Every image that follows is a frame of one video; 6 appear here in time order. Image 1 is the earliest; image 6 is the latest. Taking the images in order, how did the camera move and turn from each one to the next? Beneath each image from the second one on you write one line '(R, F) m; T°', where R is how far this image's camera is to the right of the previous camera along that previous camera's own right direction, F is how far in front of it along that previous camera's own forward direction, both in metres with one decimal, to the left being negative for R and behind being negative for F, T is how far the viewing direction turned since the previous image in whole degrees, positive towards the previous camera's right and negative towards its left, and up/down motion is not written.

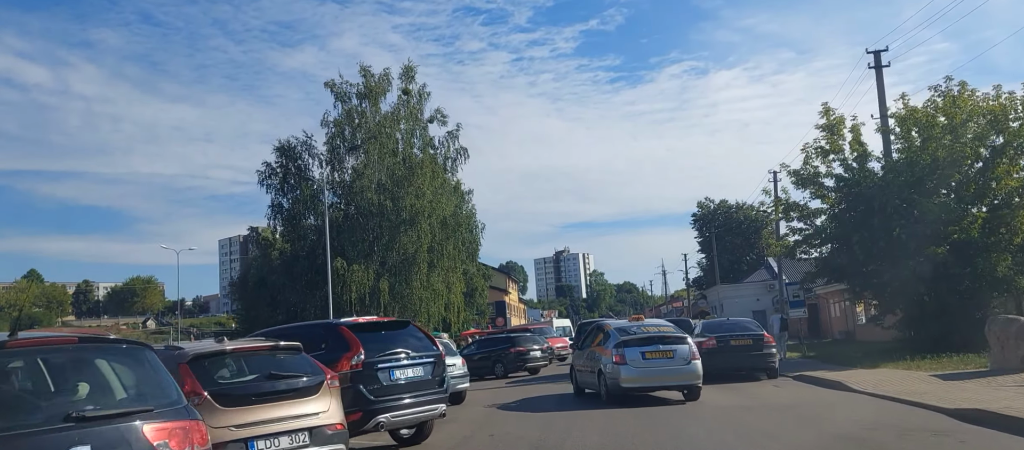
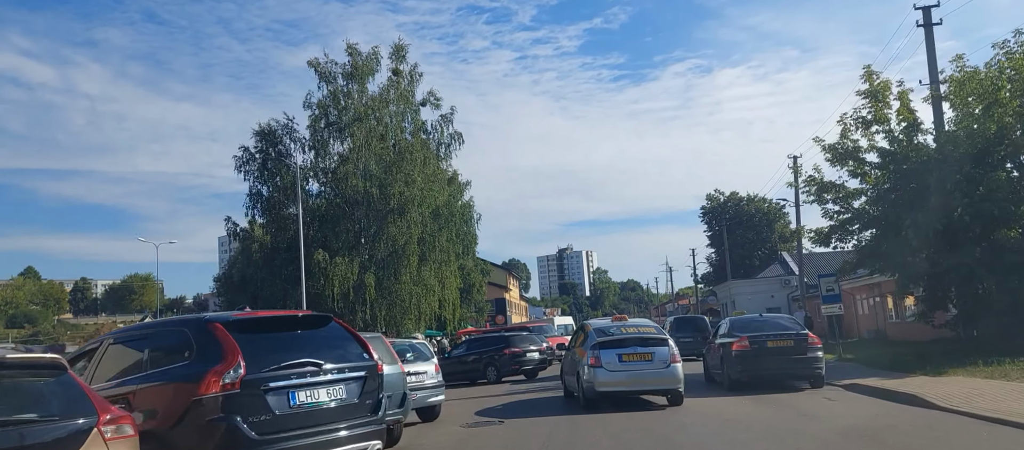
(+0.3, +3.0) m; 0°
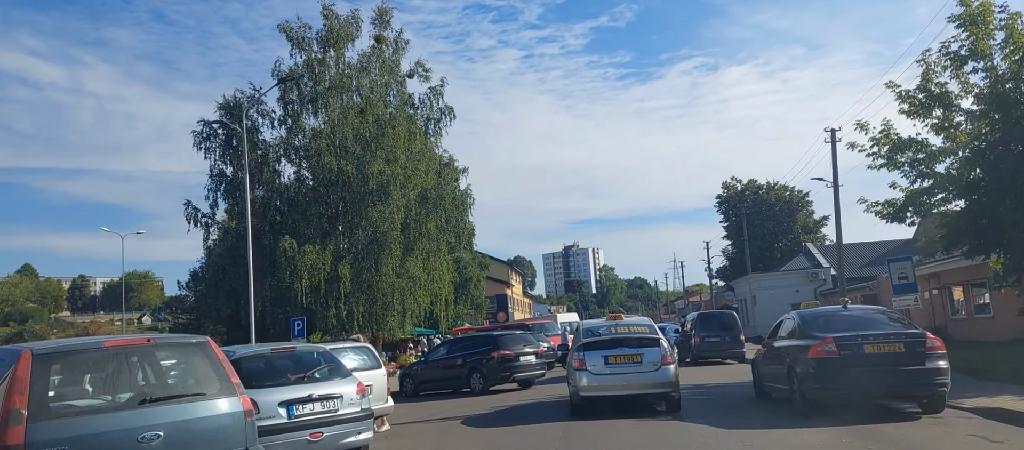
(+0.4, +4.5) m; 0°
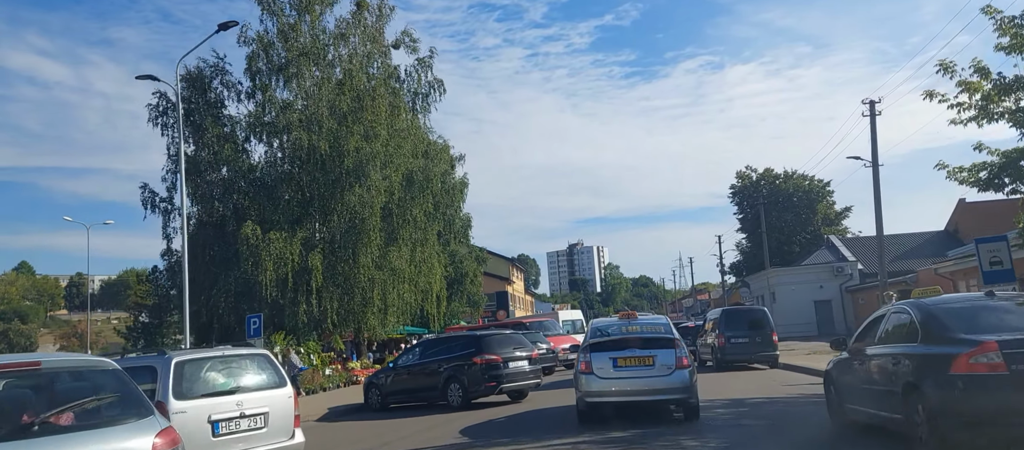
(+0.3, +3.7) m; 0°
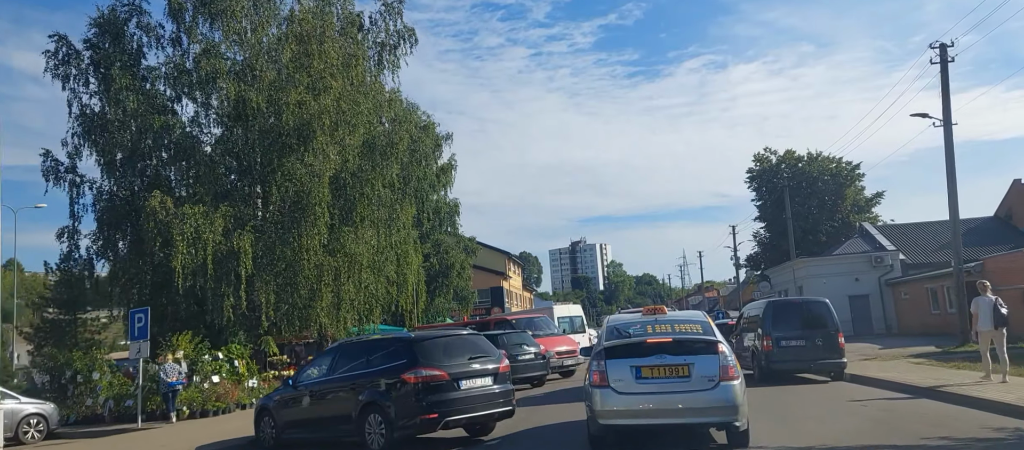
(+0.6, +5.4) m; 0°
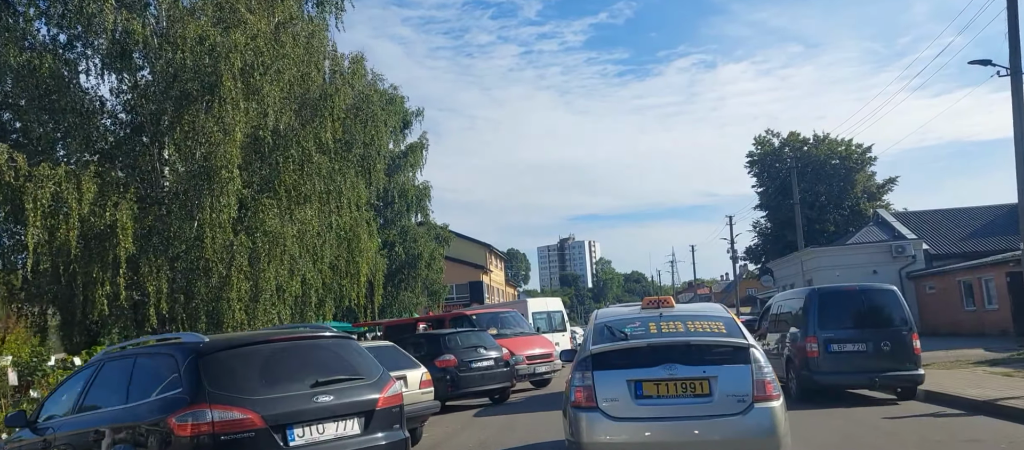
(+0.6, +4.5) m; +1°
